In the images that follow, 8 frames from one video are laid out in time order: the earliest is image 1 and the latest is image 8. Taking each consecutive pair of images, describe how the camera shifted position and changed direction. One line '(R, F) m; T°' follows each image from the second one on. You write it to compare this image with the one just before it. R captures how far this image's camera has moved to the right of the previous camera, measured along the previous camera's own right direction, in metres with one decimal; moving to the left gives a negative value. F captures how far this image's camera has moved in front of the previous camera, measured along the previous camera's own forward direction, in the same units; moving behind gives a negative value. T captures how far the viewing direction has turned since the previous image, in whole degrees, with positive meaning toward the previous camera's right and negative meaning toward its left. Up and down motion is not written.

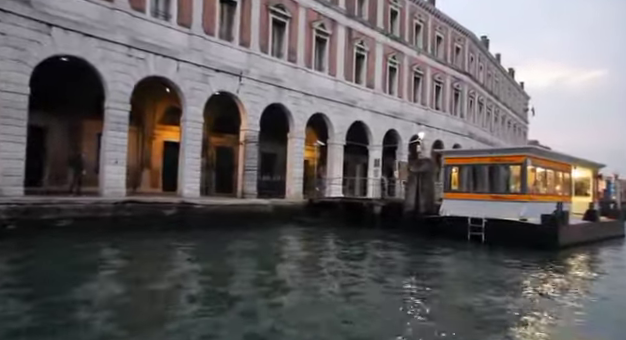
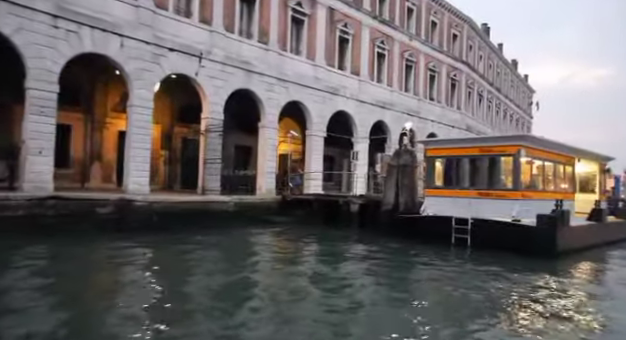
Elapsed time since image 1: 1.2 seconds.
(+1.3, +2.0) m; -1°
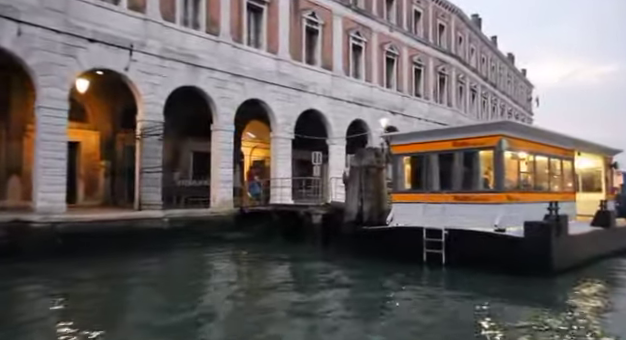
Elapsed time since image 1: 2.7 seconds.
(+1.6, +2.3) m; -1°
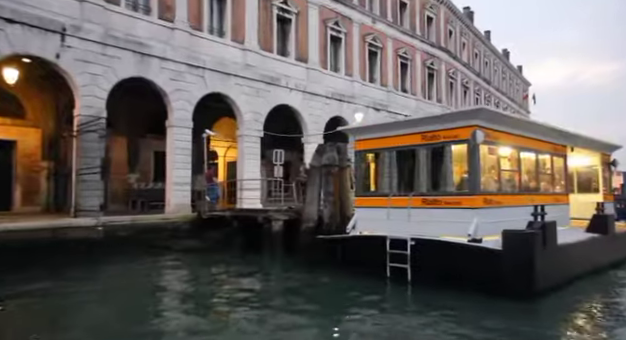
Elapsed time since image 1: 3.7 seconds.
(+1.1, +1.6) m; 0°
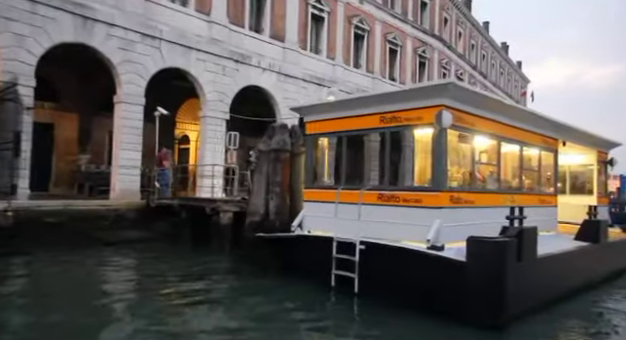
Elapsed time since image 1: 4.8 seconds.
(+1.0, +1.5) m; 0°
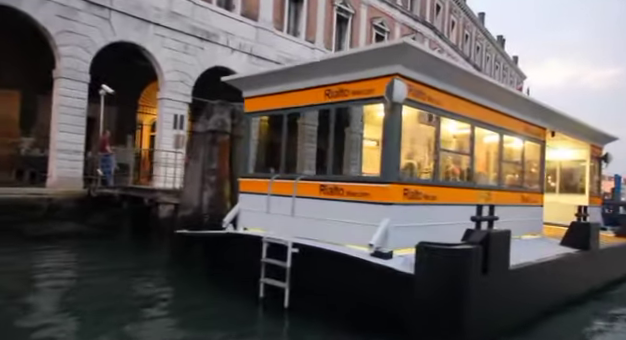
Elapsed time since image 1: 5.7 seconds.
(+0.9, +1.3) m; 0°
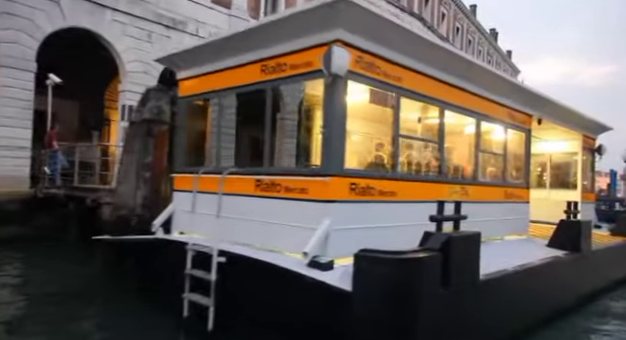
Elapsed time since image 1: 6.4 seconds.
(+0.7, +0.9) m; 0°
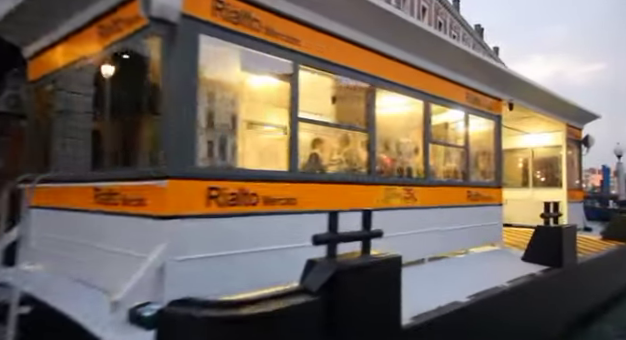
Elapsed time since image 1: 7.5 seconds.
(+1.0, +1.4) m; +1°
